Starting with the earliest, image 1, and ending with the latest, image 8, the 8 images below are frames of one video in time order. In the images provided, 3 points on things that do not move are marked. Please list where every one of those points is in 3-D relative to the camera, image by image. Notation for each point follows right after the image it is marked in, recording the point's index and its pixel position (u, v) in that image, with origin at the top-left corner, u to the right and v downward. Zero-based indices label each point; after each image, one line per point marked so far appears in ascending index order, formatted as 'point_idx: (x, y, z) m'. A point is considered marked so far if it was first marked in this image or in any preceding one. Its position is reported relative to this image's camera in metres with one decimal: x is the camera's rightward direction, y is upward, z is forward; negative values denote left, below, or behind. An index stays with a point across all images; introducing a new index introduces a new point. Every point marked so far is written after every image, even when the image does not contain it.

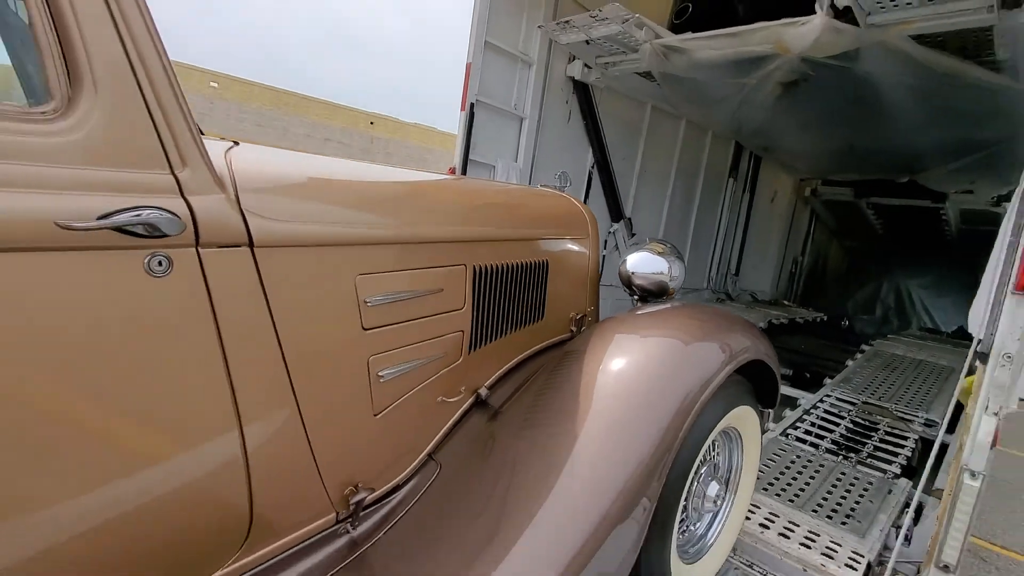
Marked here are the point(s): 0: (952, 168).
0: (+4.1, +1.1, +4.8) m
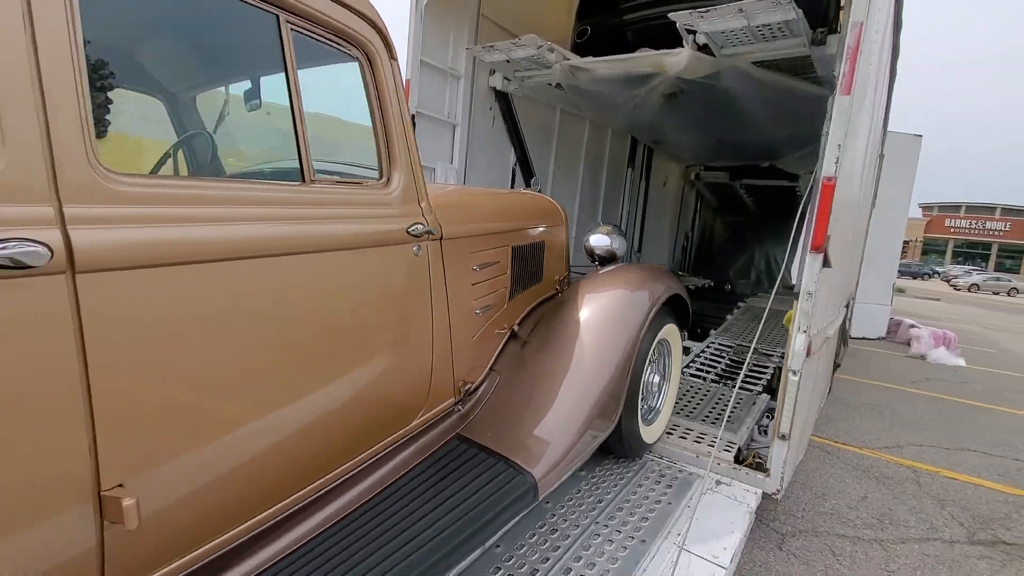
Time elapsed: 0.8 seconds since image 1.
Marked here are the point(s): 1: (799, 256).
0: (+3.3, +1.6, +6.0) m
1: (+1.4, +0.1, +2.5) m
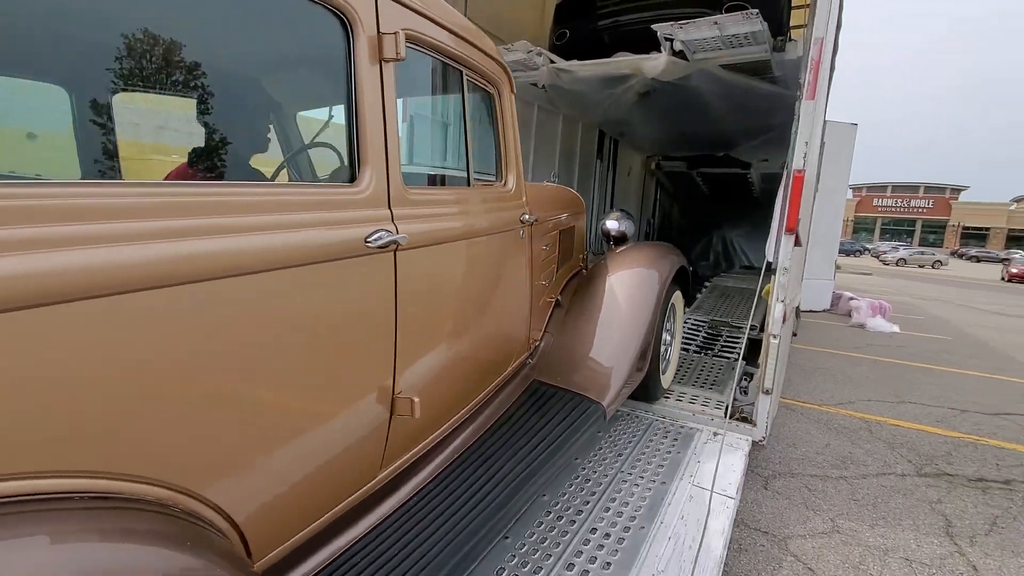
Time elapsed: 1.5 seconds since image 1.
0: (+3.0, +1.8, +6.5) m
1: (+1.4, +0.3, +2.9) m
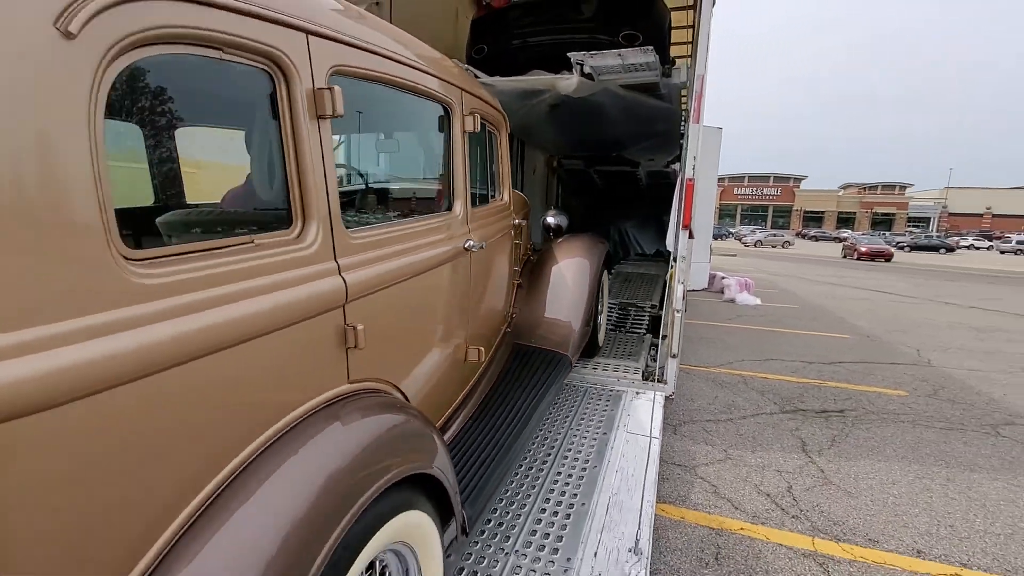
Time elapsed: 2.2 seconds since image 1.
0: (+1.9, +2.0, +7.4) m
1: (+1.1, +0.4, +3.5) m
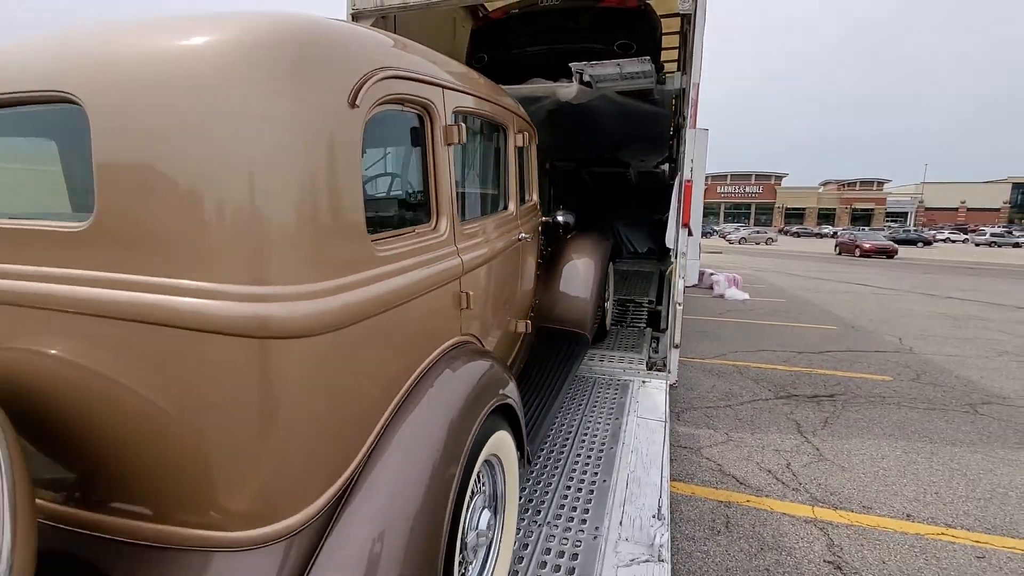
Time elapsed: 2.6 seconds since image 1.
0: (+1.8, +2.1, +7.6) m
1: (+1.2, +0.4, +3.8) m
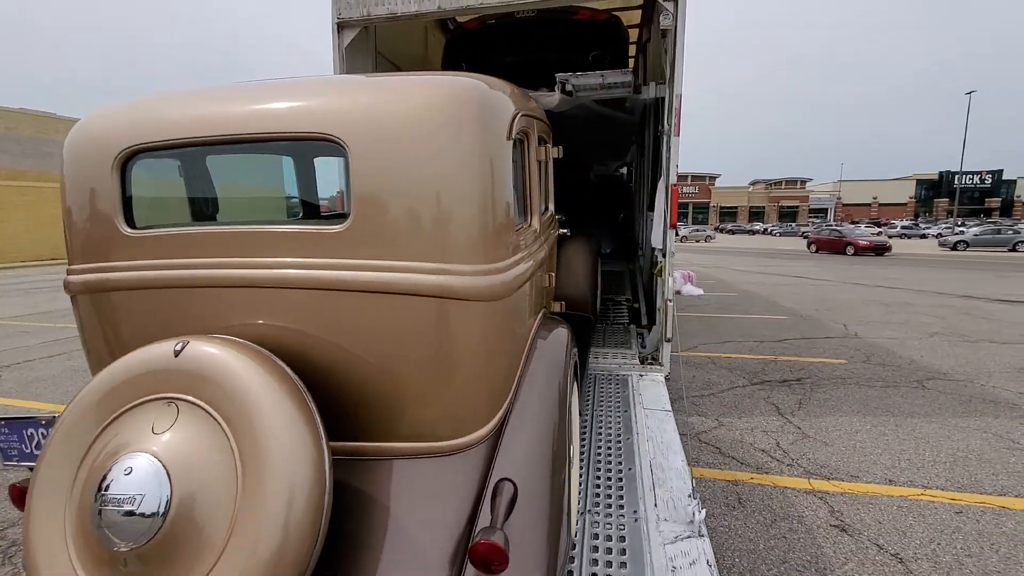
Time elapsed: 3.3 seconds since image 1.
0: (+1.3, +2.1, +7.9) m
1: (+1.1, +0.4, +4.0) m
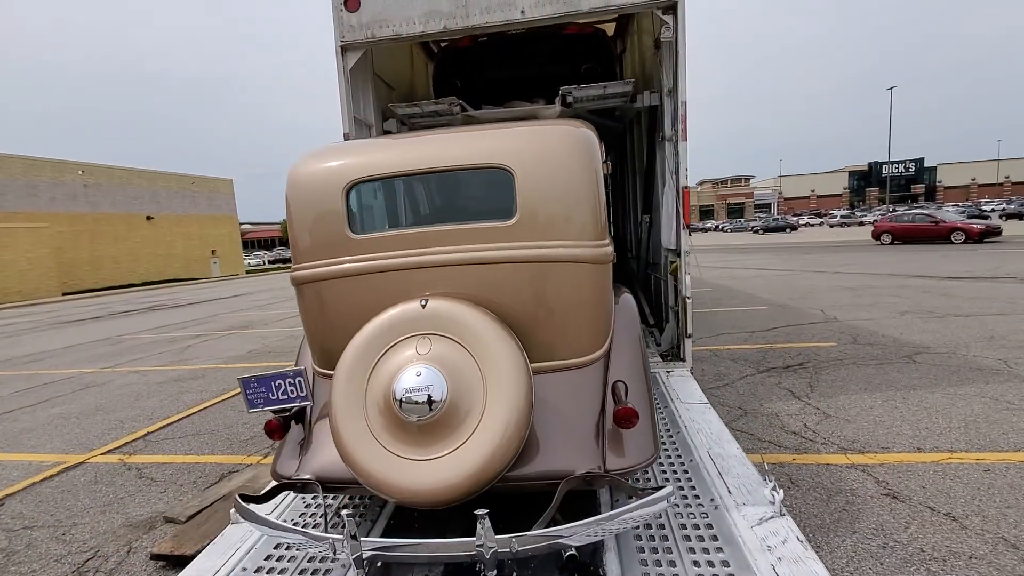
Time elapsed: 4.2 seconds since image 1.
0: (+1.0, +2.0, +8.1) m
1: (+1.3, +0.5, +4.2) m
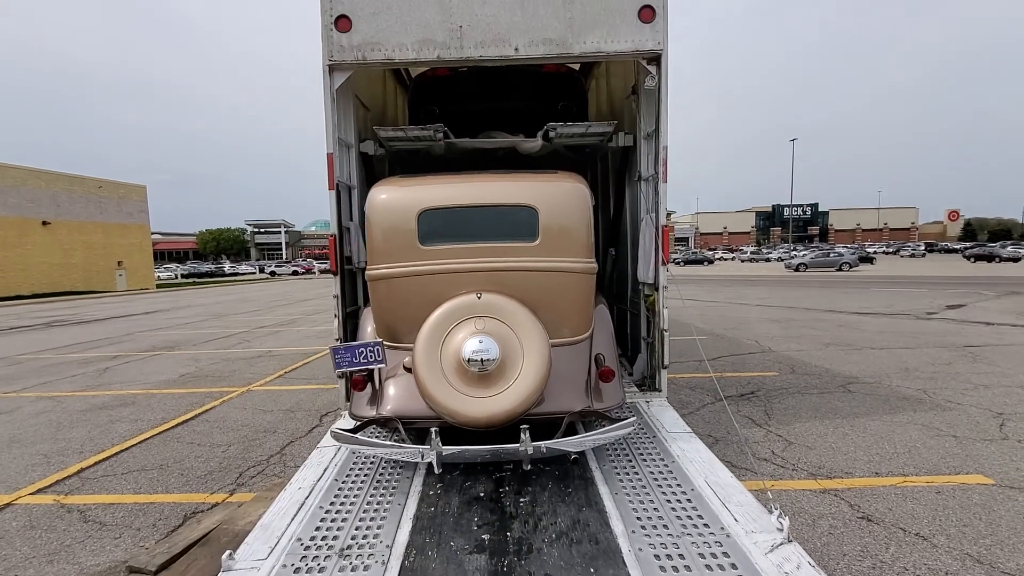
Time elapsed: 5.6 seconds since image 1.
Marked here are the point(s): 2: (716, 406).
0: (+0.4, +1.6, +8.3) m
1: (+1.1, +0.2, +4.4) m
2: (+2.0, -1.2, +5.0) m
